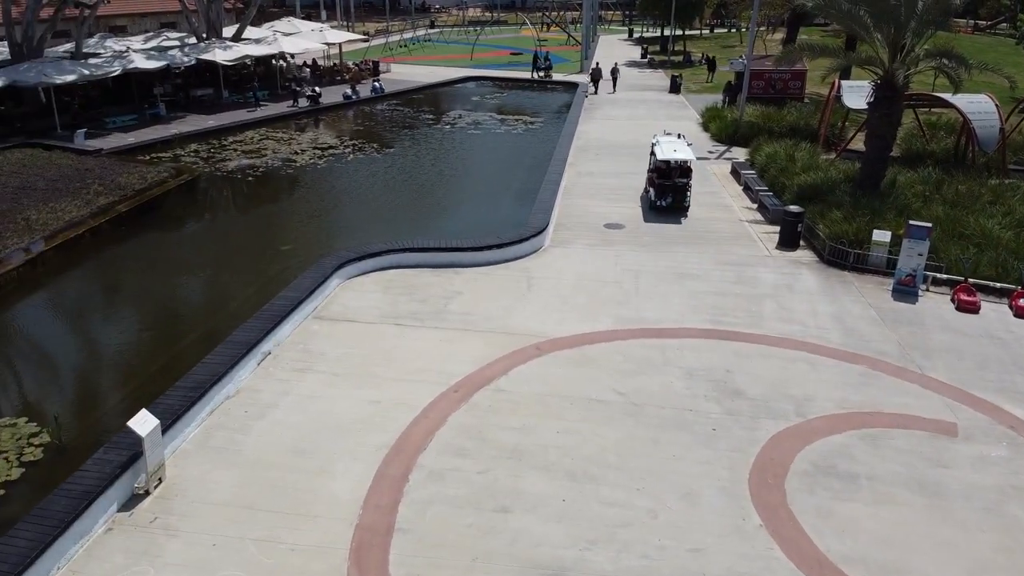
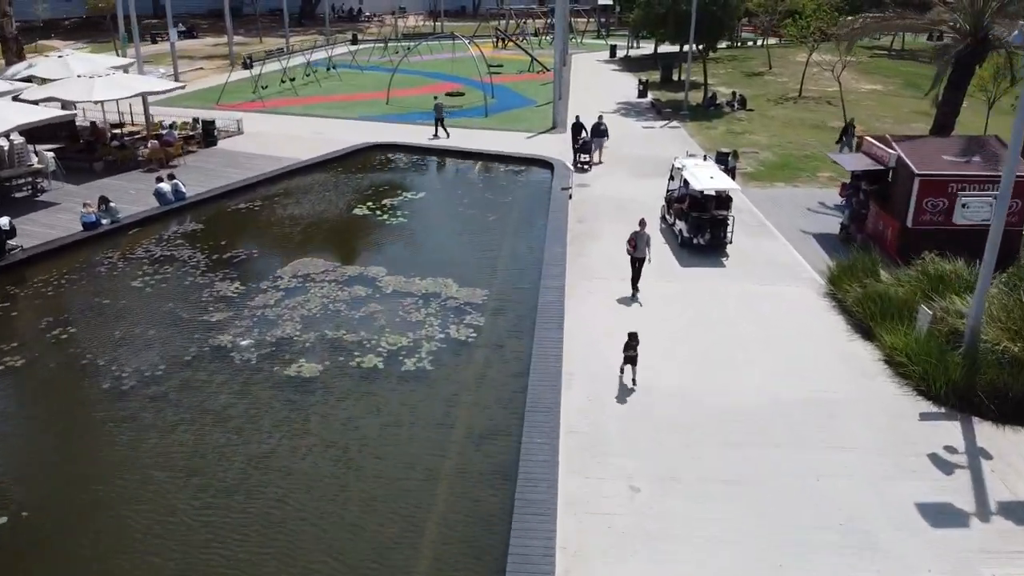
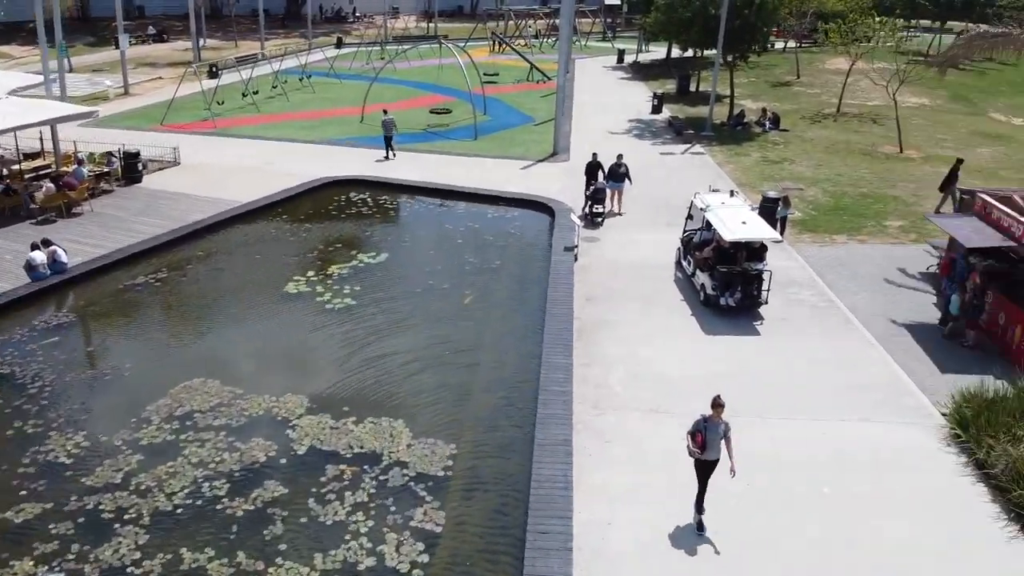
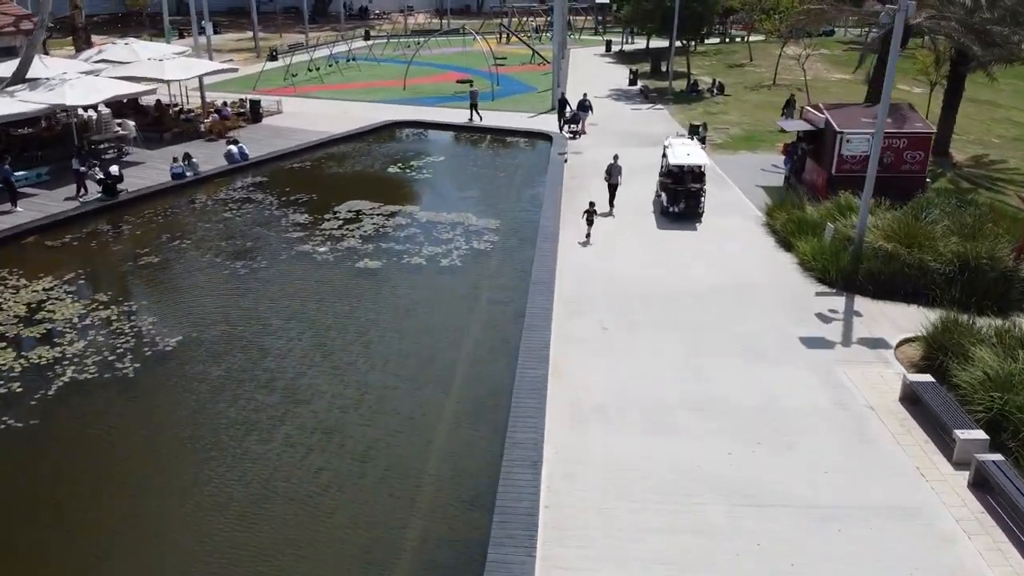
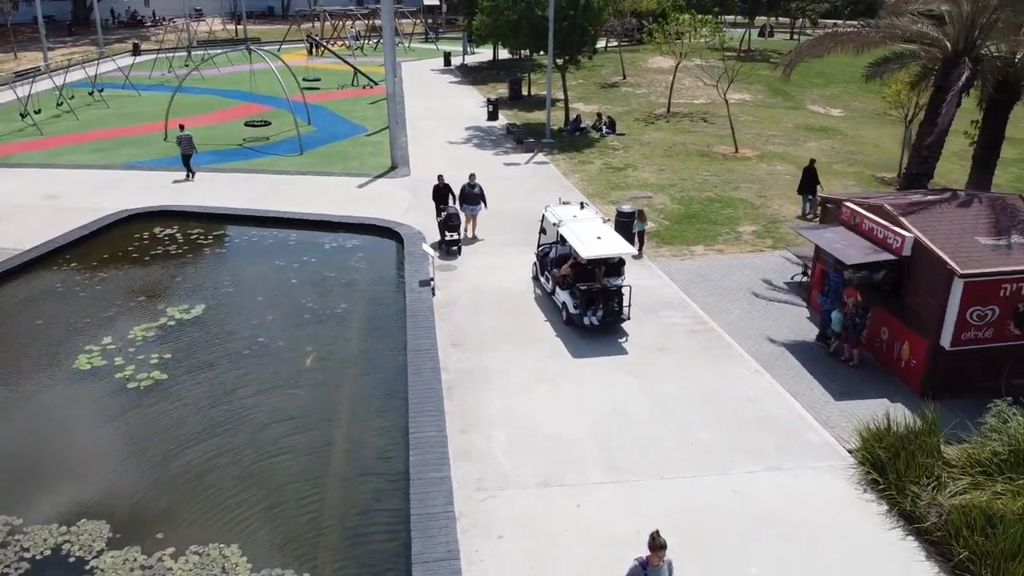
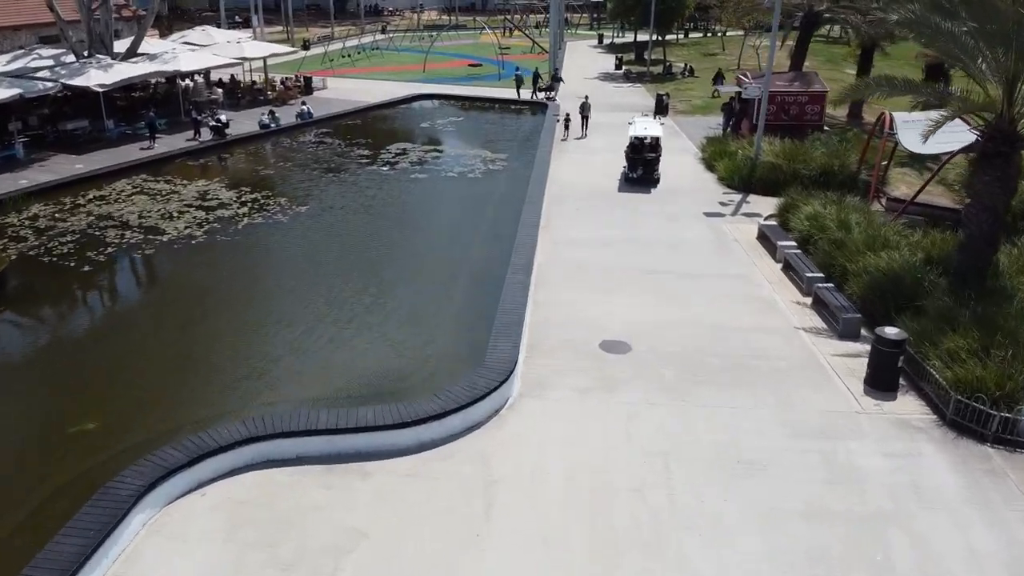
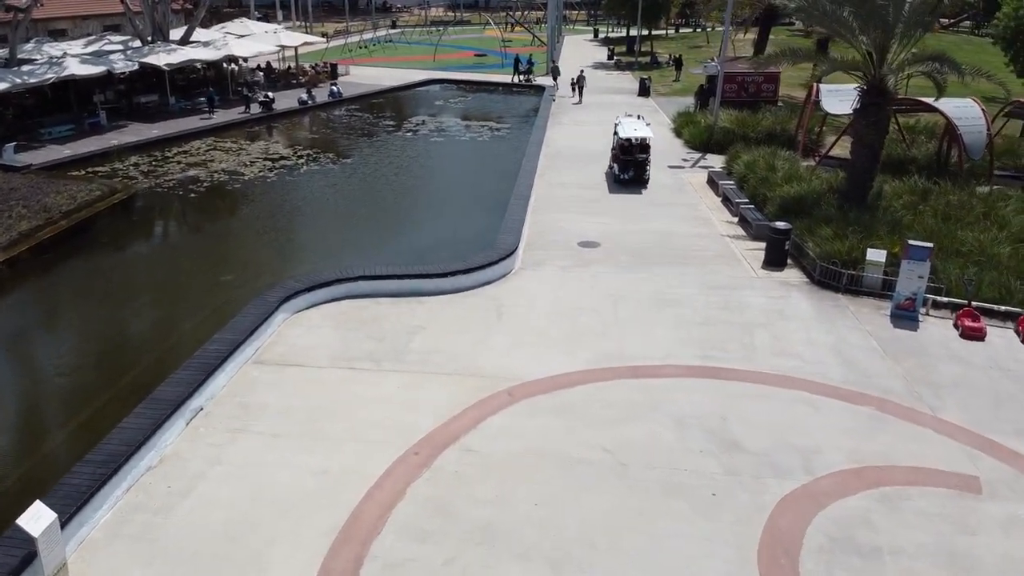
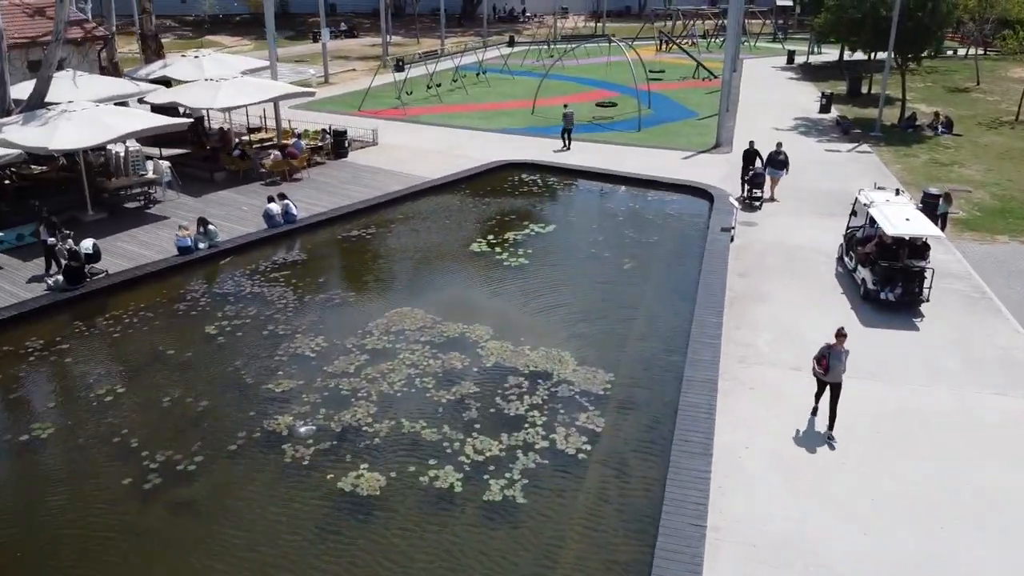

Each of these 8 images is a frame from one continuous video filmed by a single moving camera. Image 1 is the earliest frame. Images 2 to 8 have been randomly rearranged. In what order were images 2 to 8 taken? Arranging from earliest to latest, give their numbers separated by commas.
7, 6, 4, 2, 8, 3, 5
